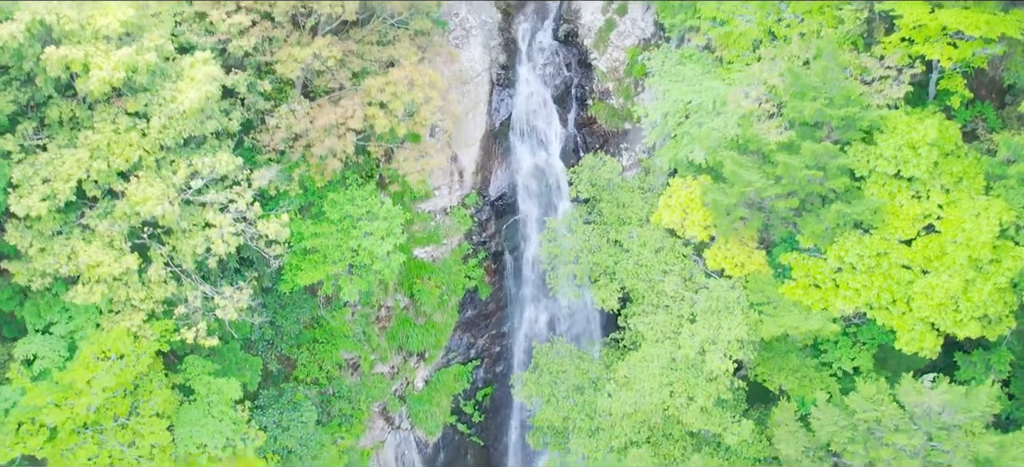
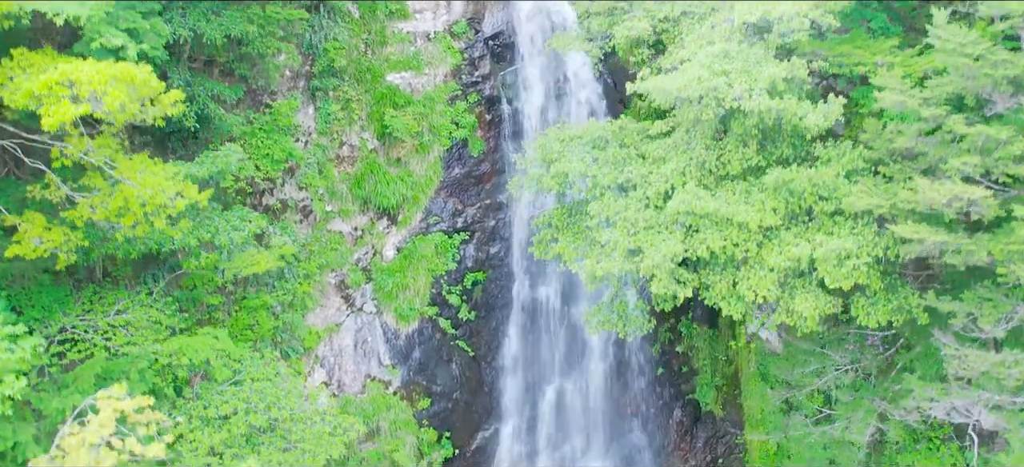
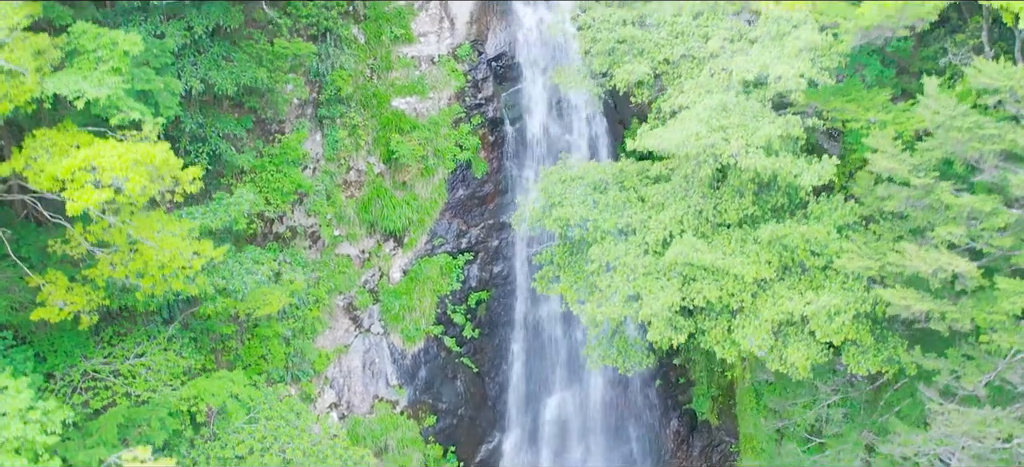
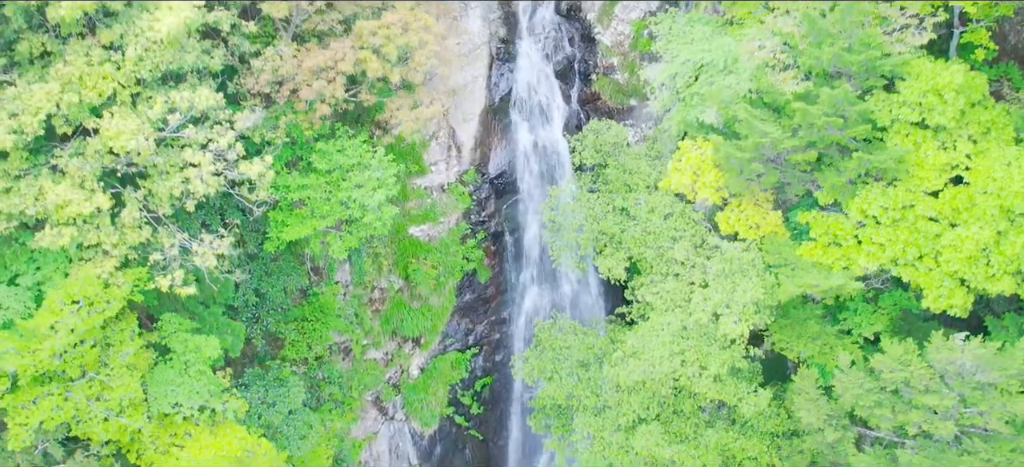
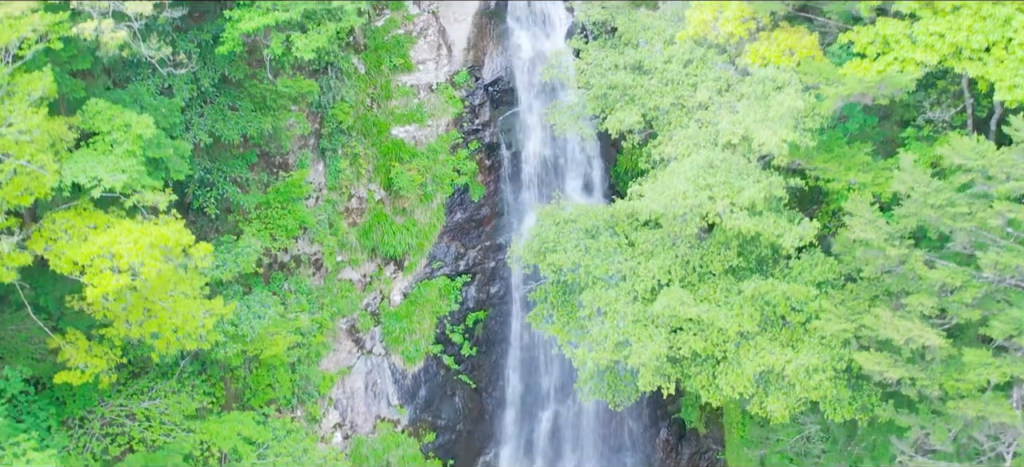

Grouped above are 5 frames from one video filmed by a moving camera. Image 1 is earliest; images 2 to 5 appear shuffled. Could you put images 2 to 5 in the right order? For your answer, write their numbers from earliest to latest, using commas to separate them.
4, 5, 3, 2
